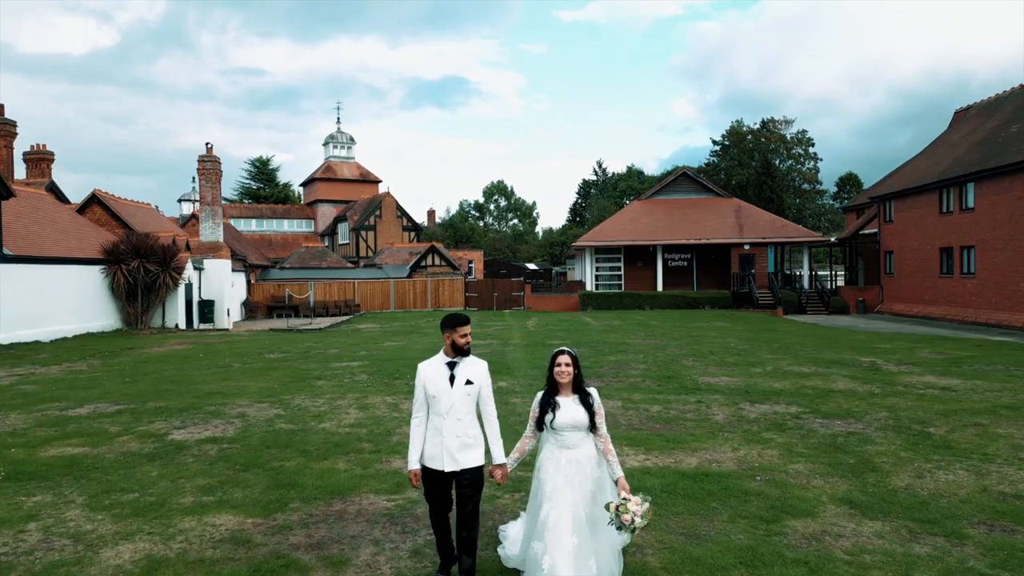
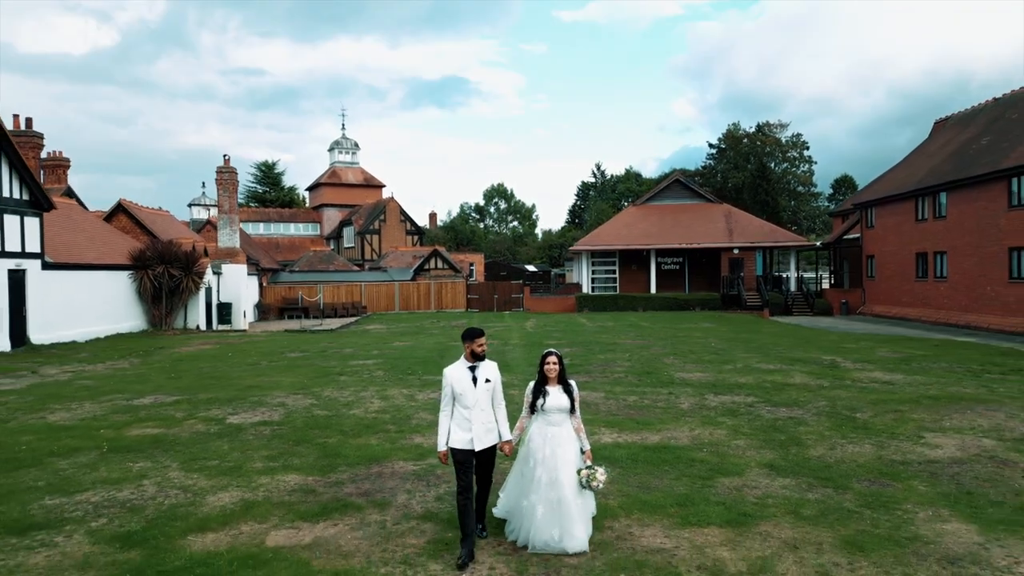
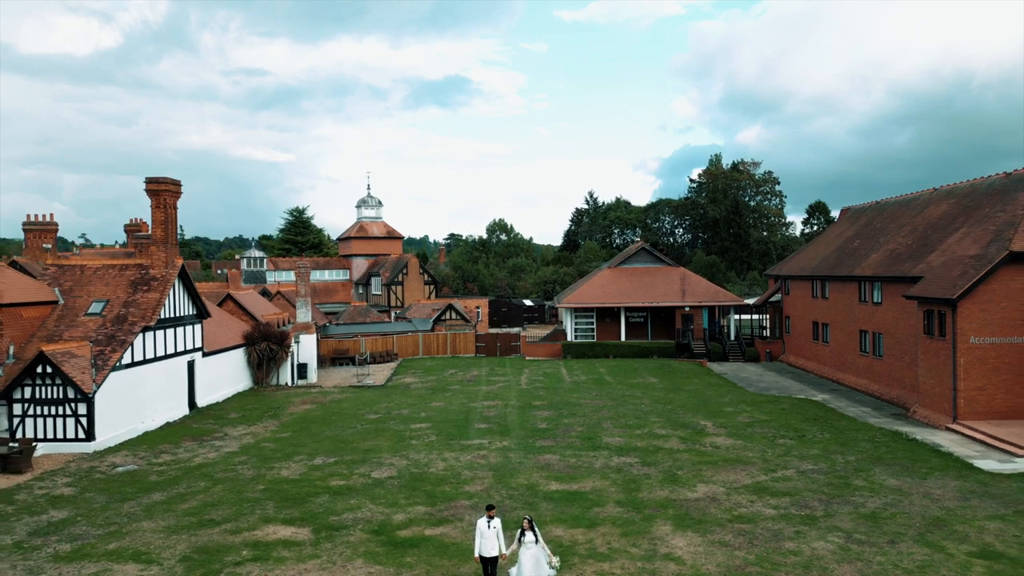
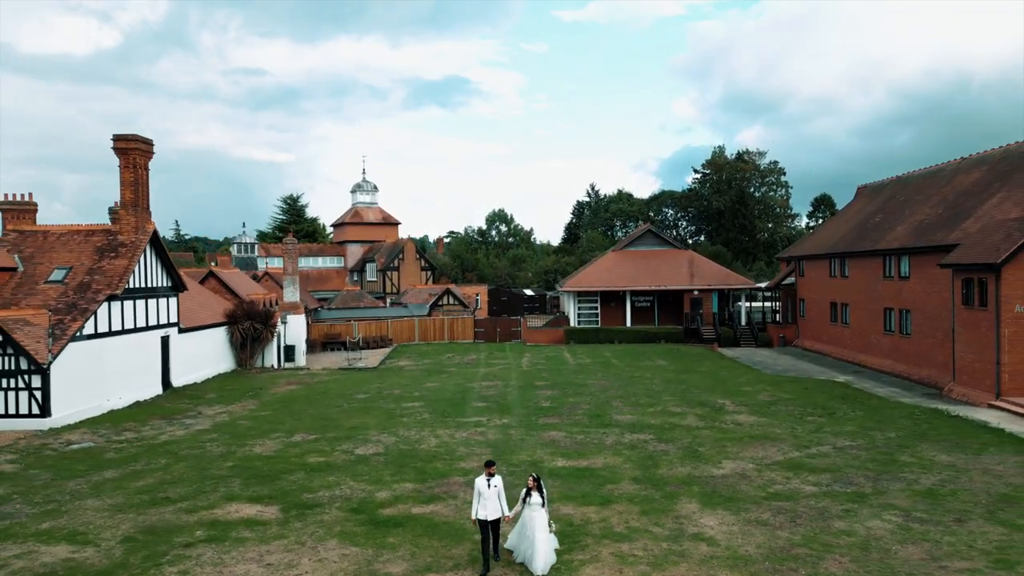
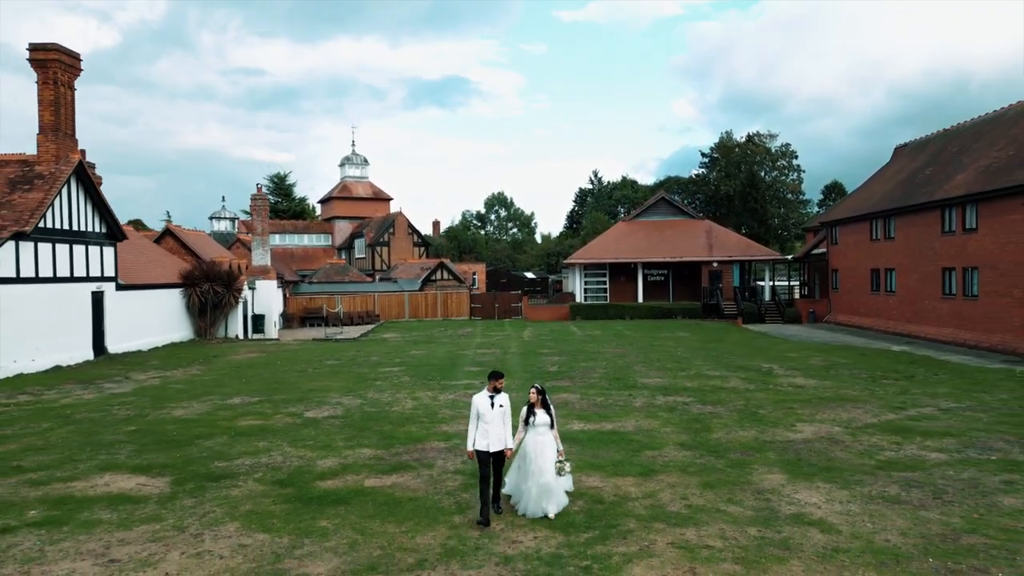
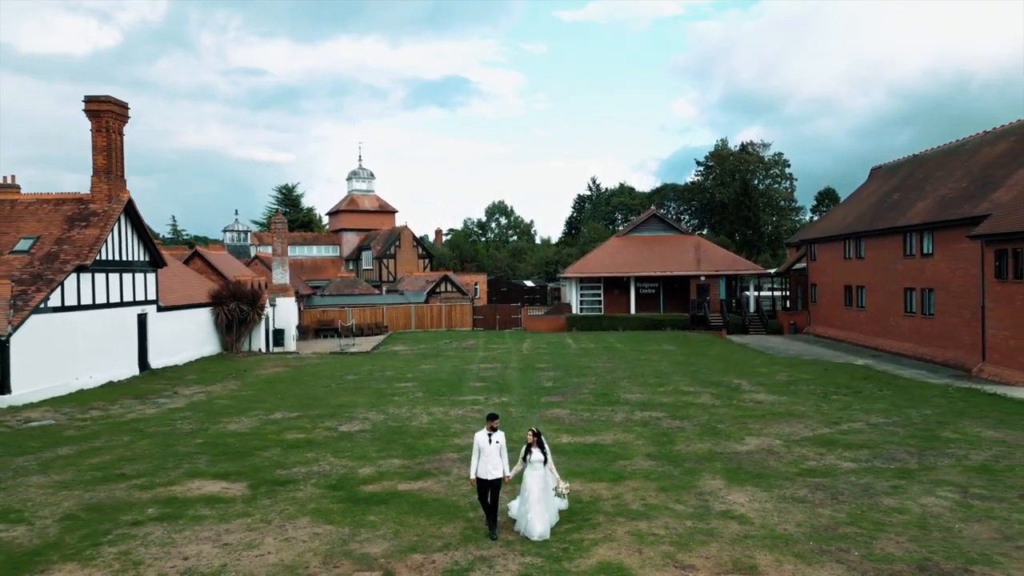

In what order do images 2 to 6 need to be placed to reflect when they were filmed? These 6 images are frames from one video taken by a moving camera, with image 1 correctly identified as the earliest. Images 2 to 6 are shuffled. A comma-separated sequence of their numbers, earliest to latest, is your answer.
2, 5, 6, 4, 3
